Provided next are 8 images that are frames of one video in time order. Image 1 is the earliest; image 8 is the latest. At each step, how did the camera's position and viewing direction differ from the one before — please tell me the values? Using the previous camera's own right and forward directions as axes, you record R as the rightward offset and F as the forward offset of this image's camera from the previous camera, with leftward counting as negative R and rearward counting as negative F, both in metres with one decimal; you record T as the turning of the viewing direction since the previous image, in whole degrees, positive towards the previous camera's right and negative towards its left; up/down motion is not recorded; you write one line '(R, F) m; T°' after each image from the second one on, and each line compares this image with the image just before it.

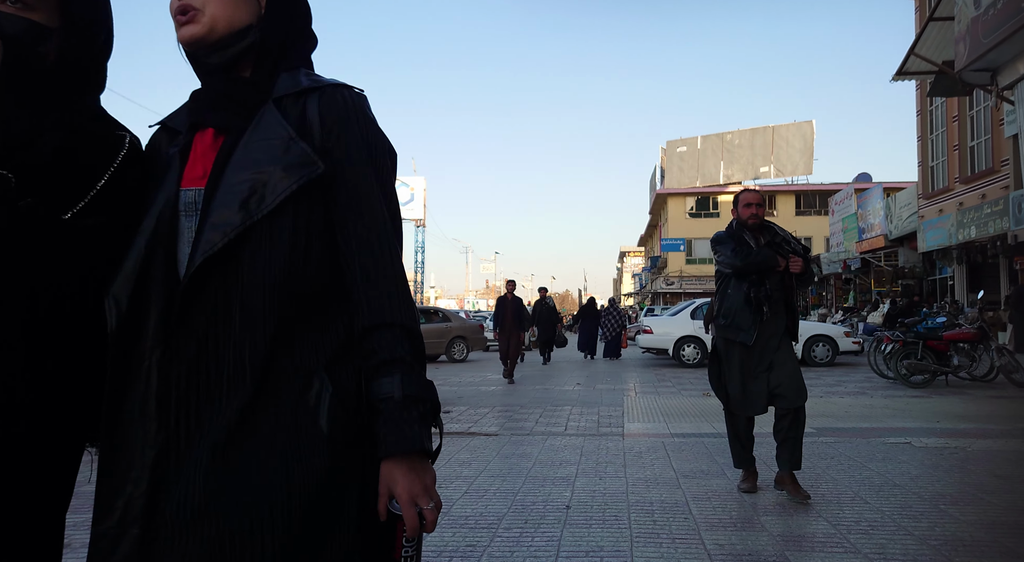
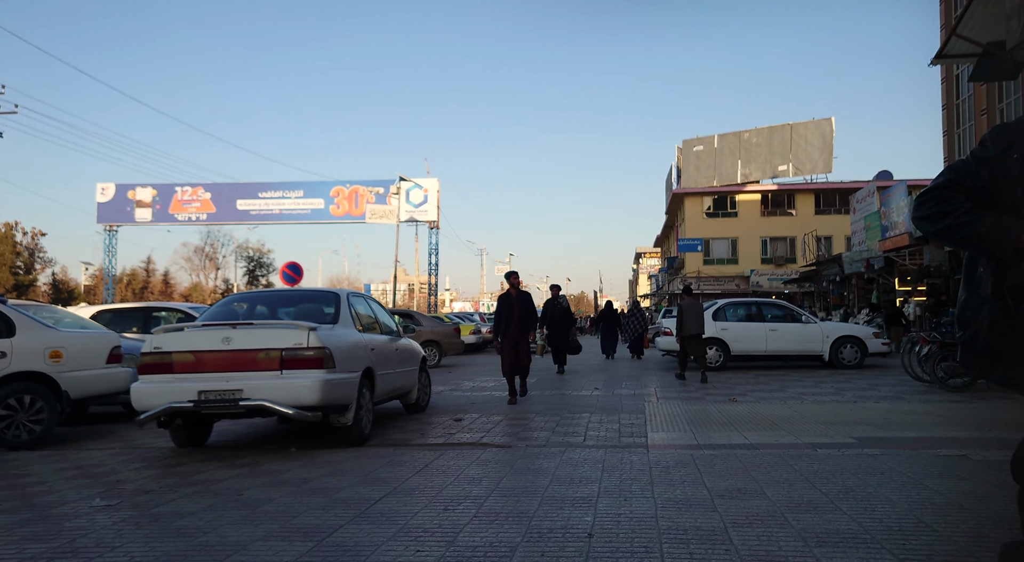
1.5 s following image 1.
(0.0, +0.5) m; -1°
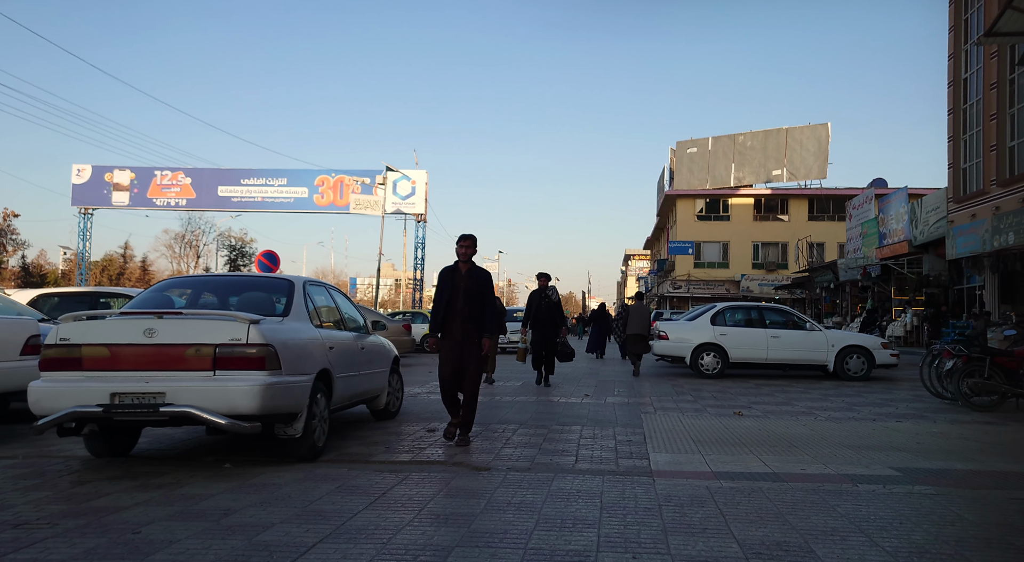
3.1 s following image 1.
(0.0, +1.1) m; +1°
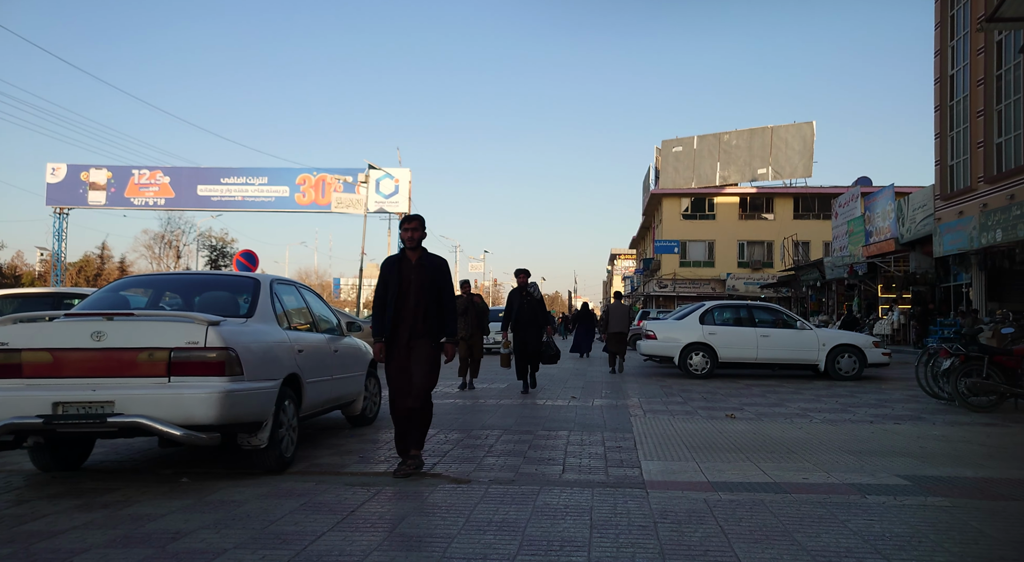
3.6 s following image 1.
(0.0, +0.4) m; +1°
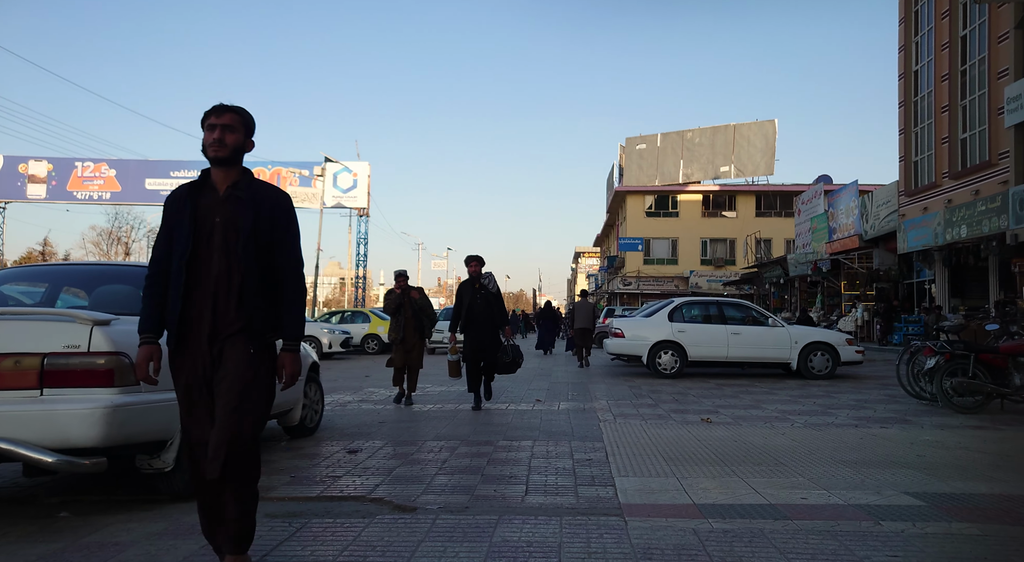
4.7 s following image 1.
(+0.1, +0.8) m; +3°
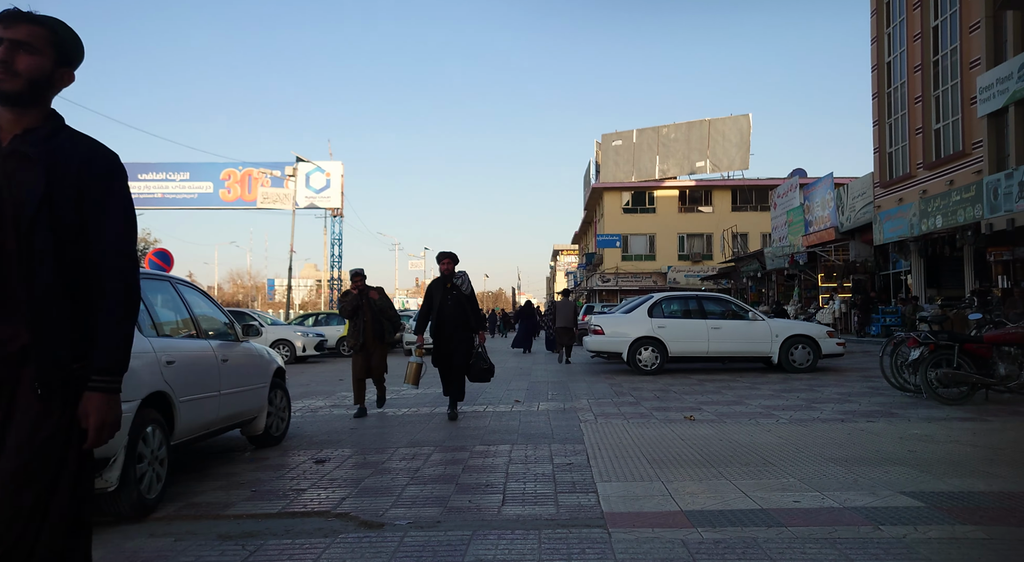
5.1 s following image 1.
(0.0, +0.3) m; +2°
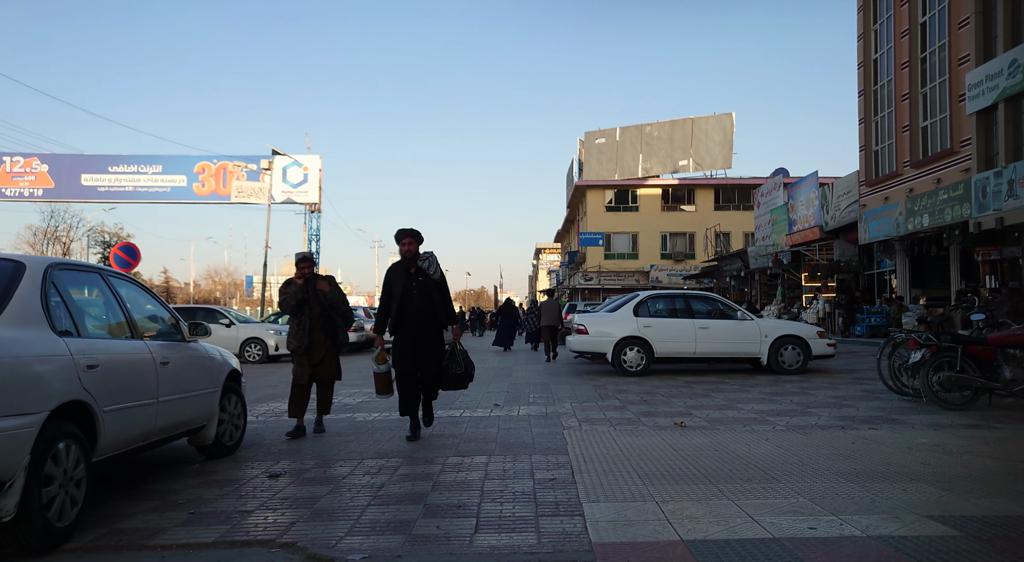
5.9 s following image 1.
(0.0, +0.6) m; +1°
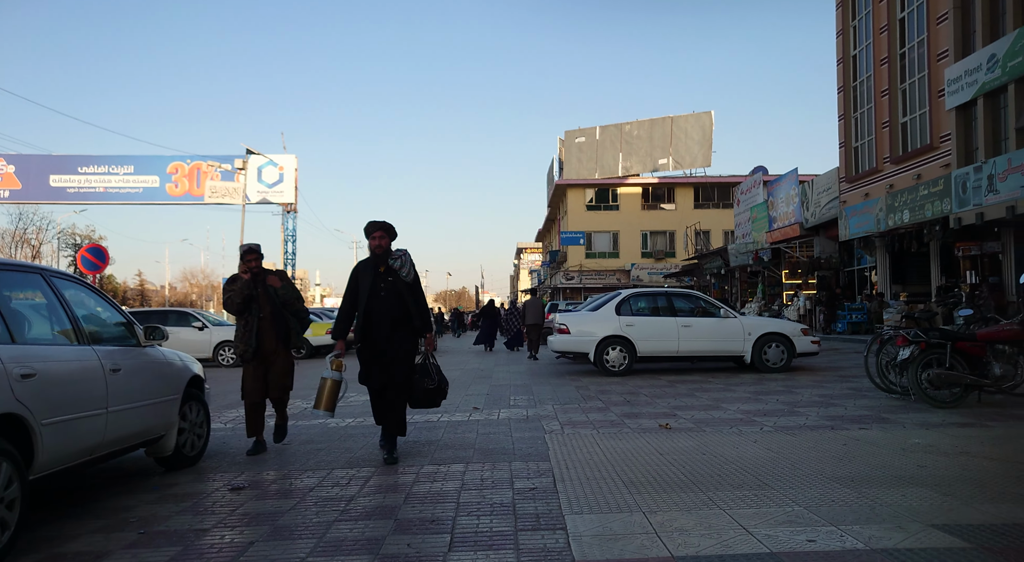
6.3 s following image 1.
(0.0, +0.3) m; +1°
